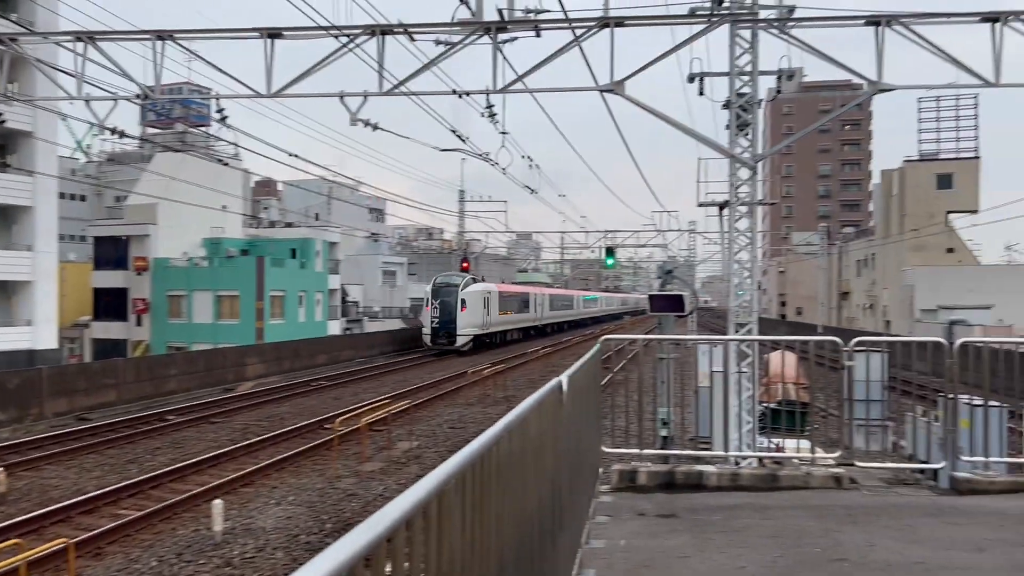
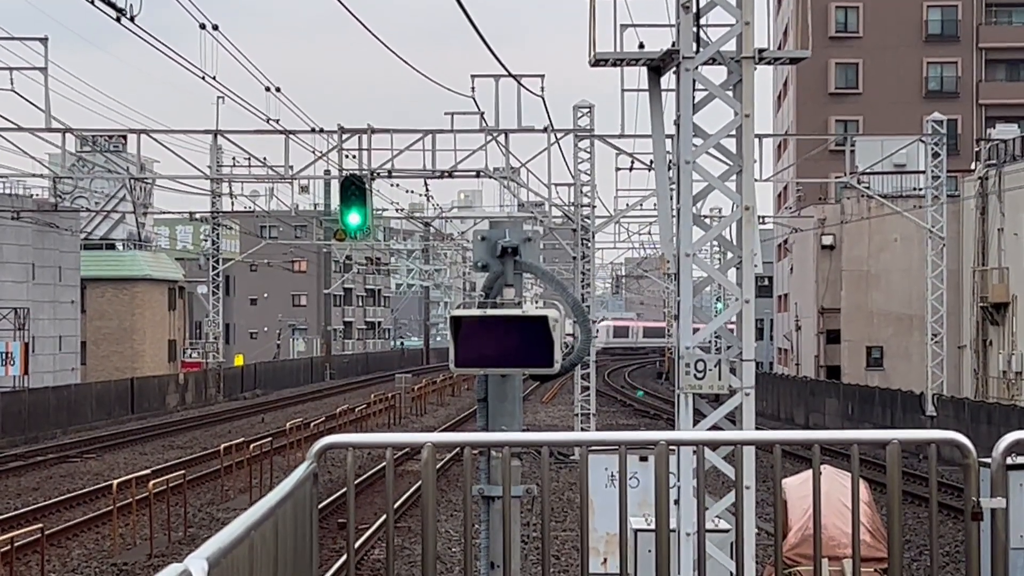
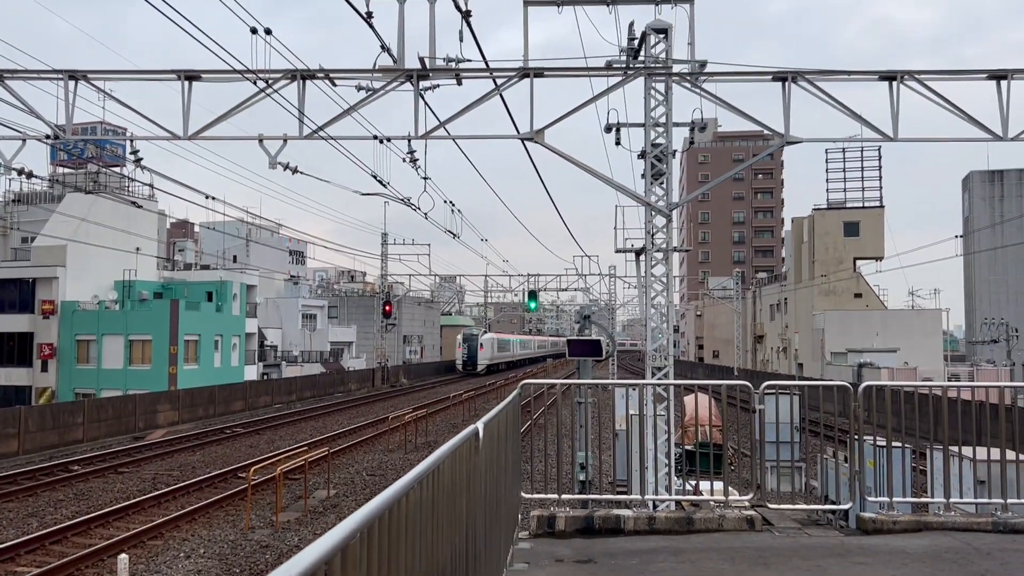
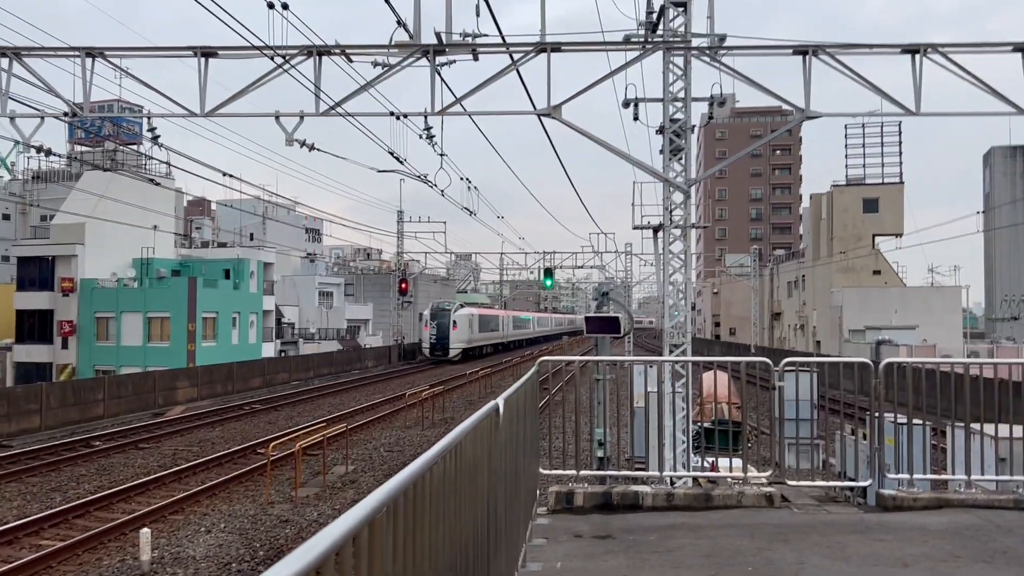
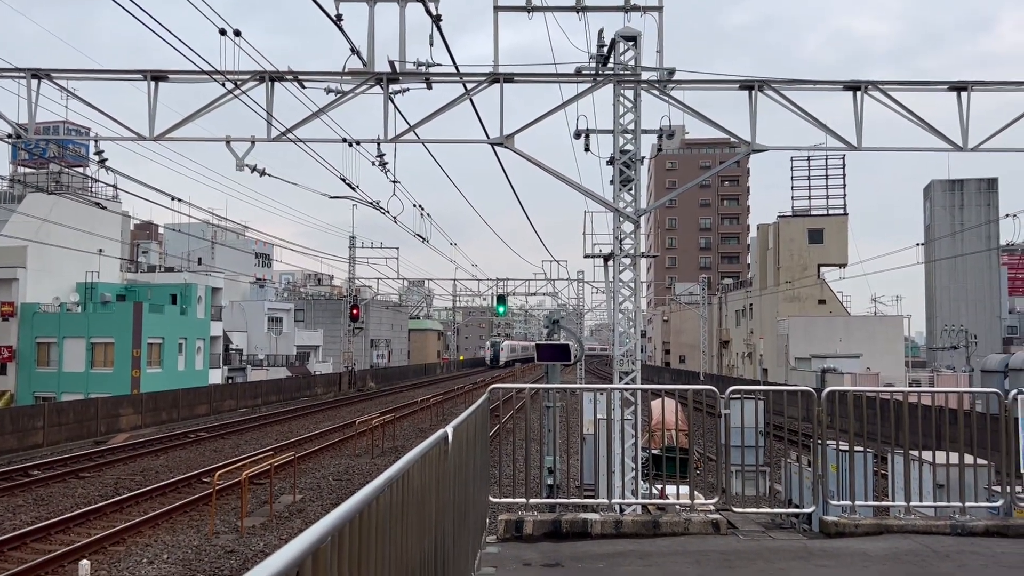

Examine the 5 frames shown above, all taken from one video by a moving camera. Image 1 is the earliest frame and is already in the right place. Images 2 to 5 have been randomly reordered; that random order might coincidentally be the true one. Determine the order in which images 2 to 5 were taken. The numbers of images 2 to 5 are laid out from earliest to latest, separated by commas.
4, 3, 5, 2
